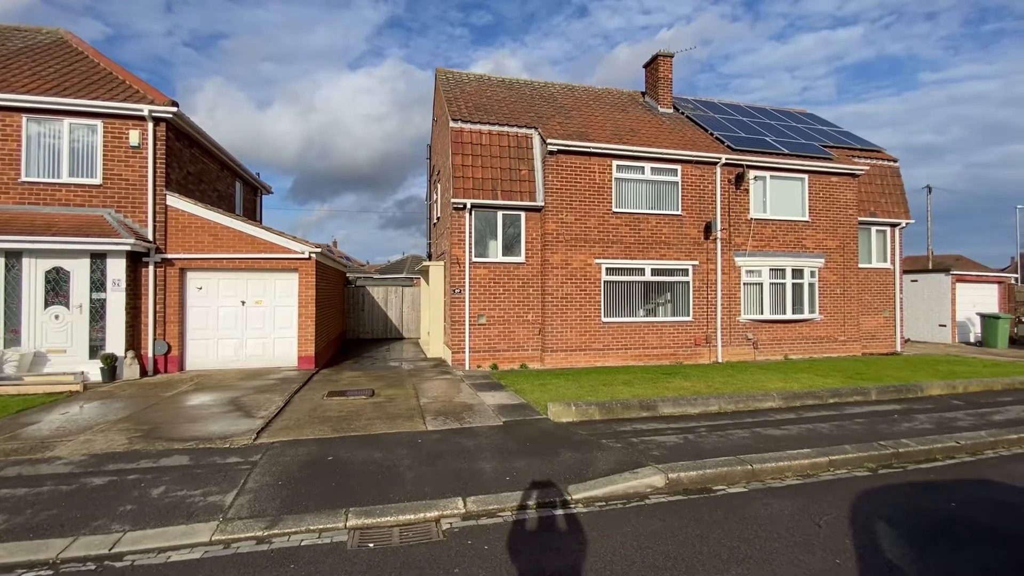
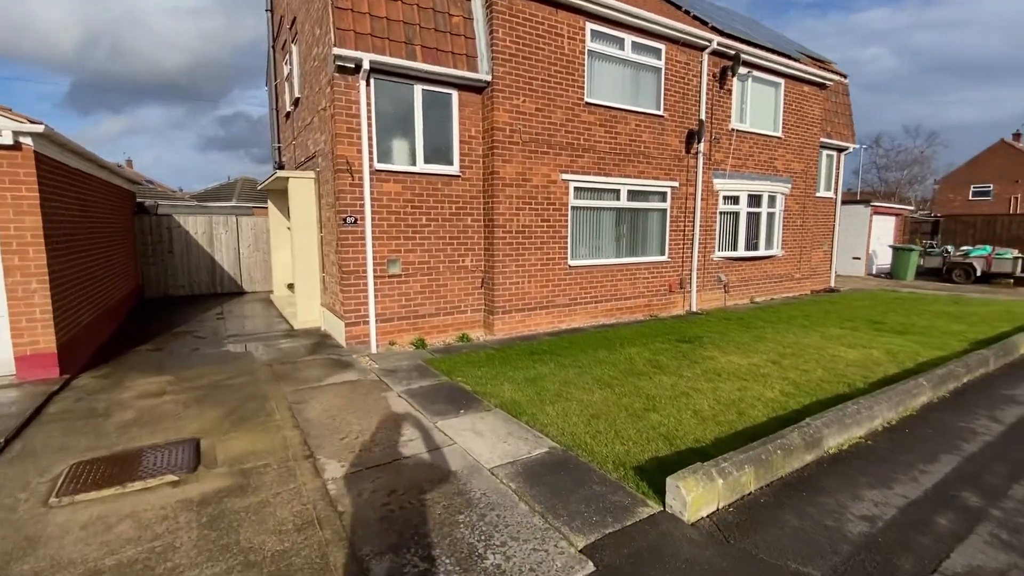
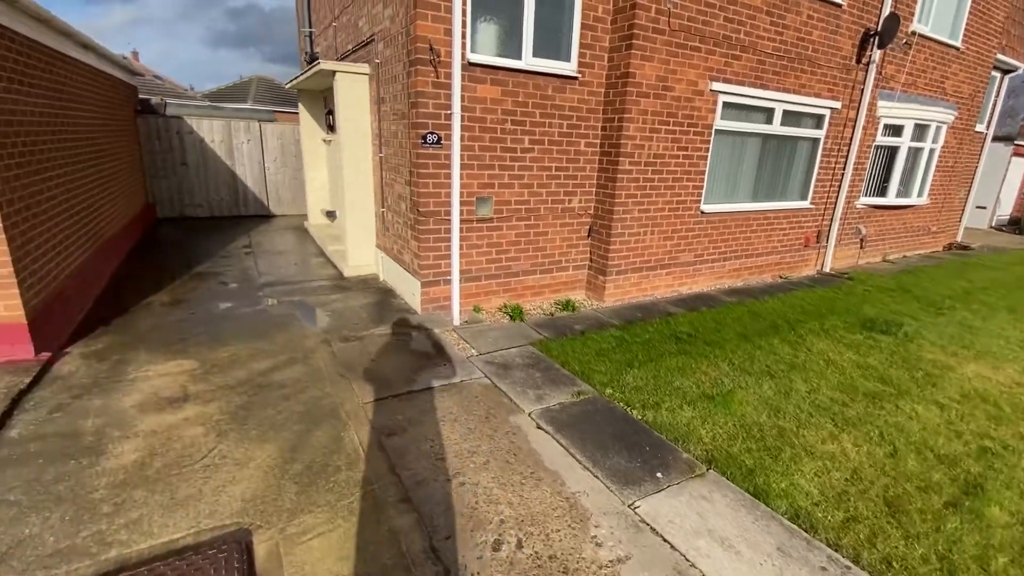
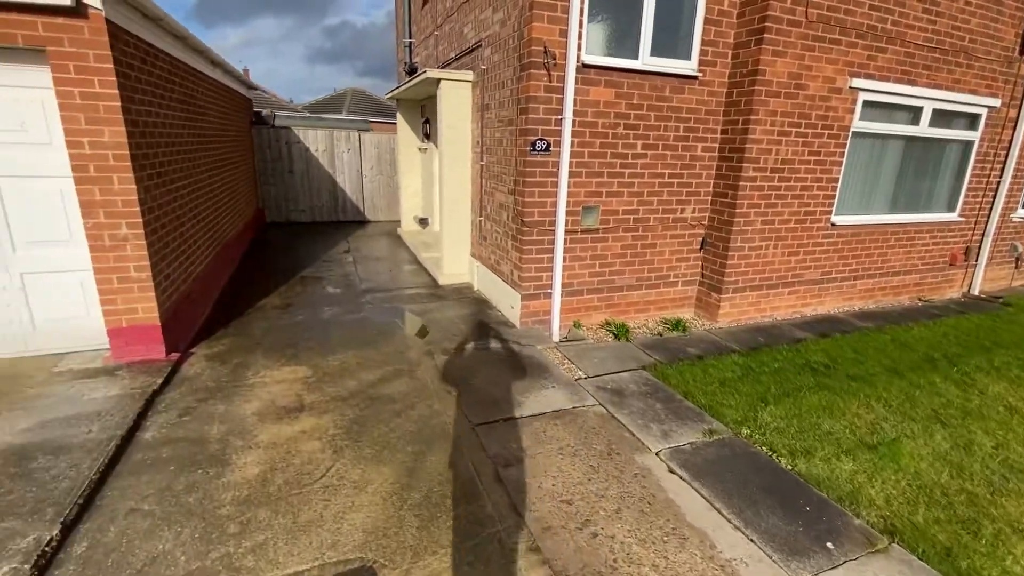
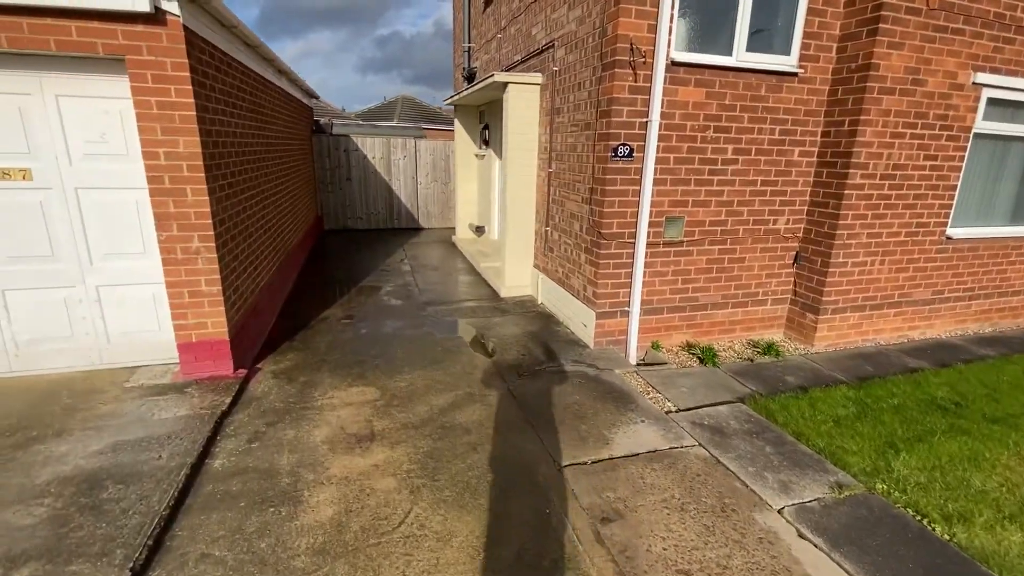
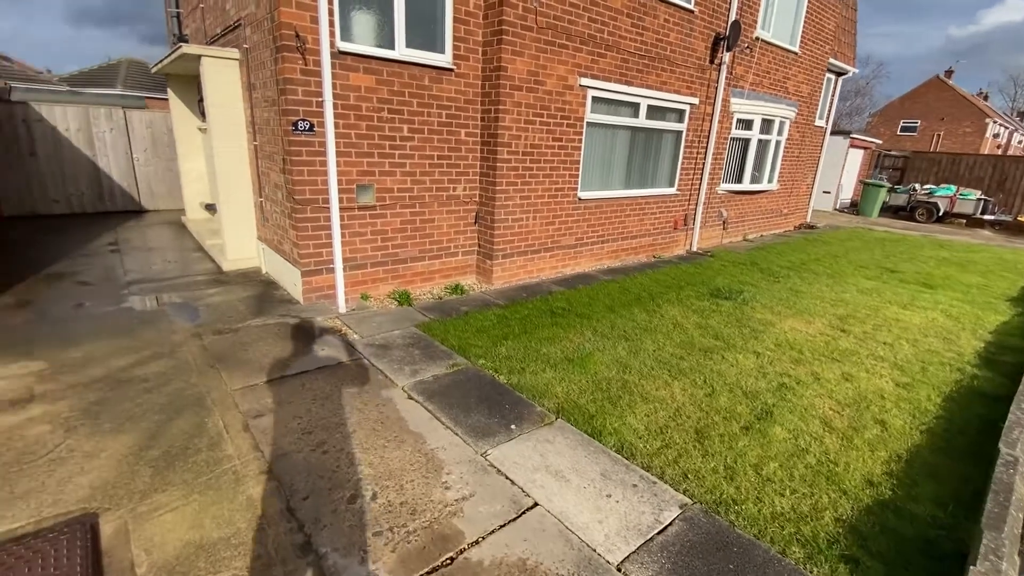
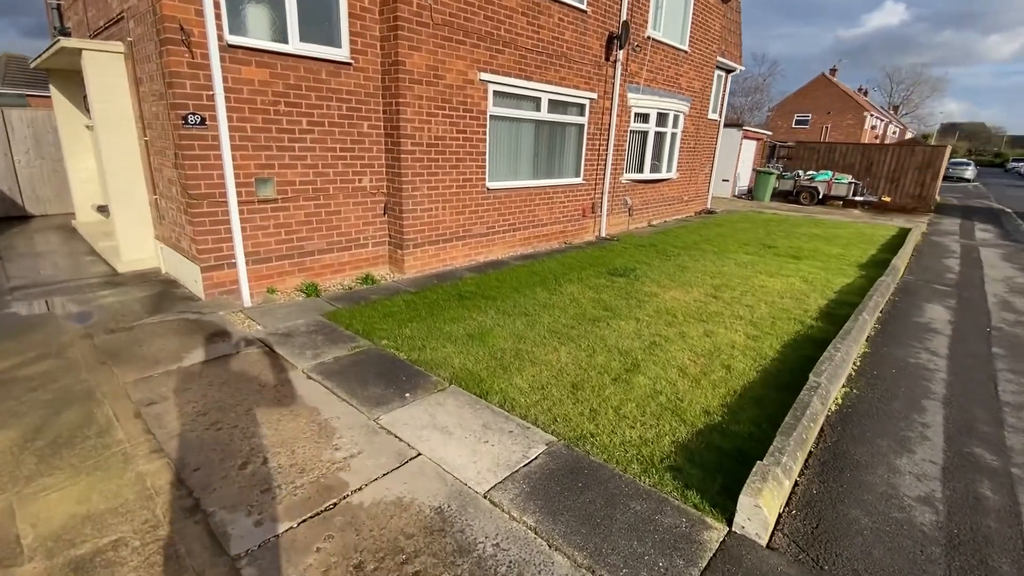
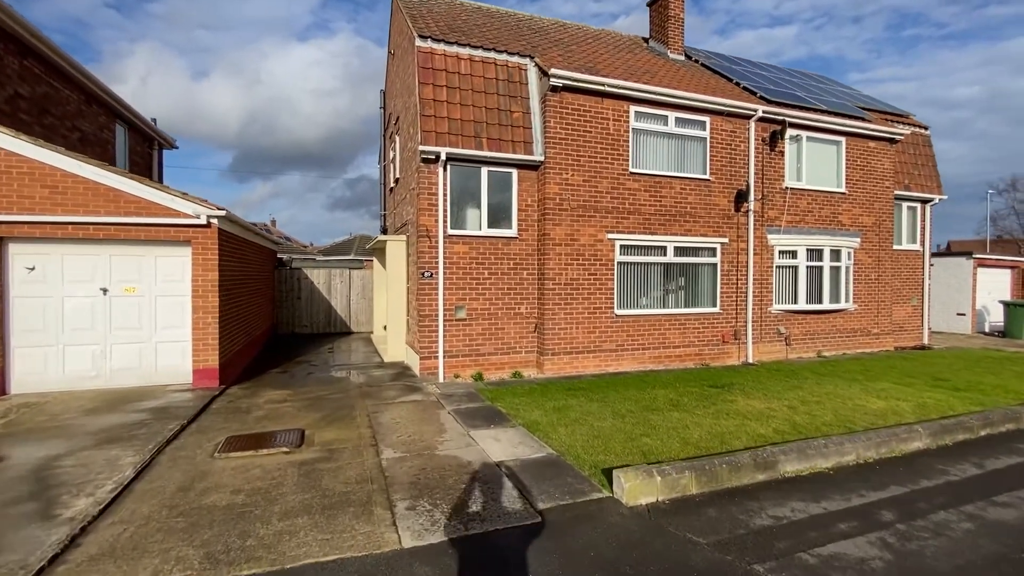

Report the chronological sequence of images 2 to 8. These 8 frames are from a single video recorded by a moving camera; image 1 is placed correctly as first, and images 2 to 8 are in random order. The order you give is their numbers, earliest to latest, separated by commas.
8, 2, 7, 6, 3, 4, 5
